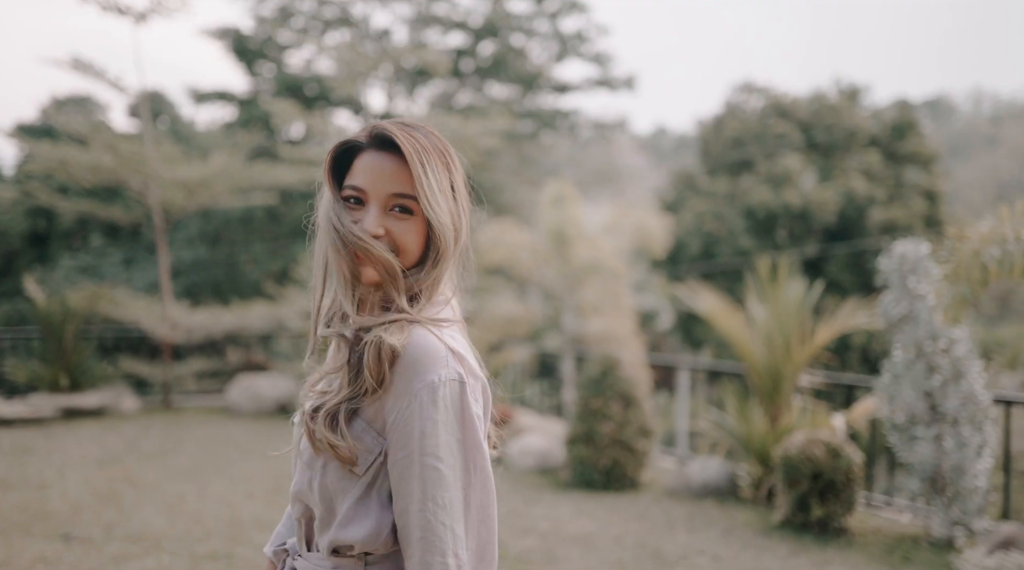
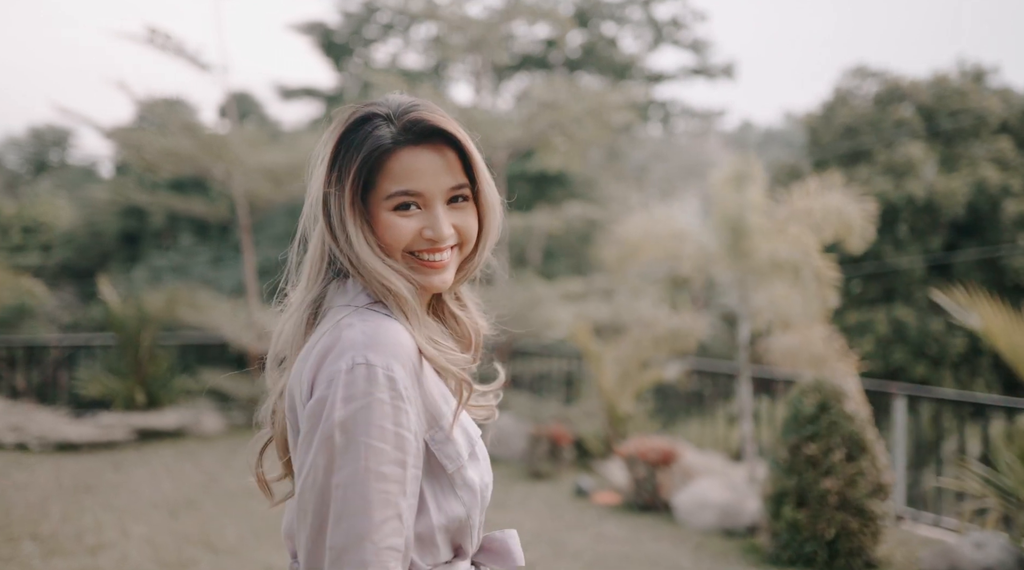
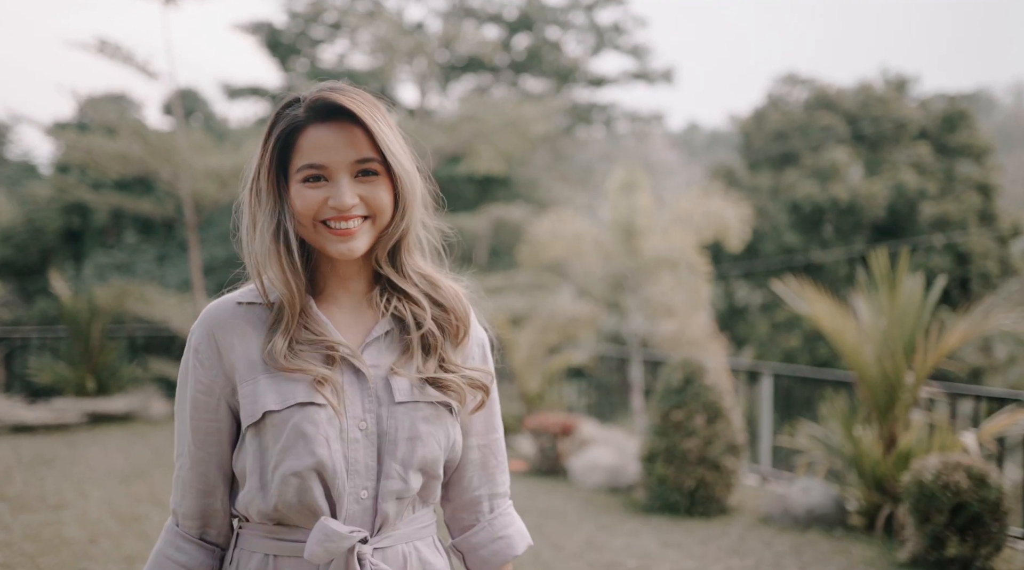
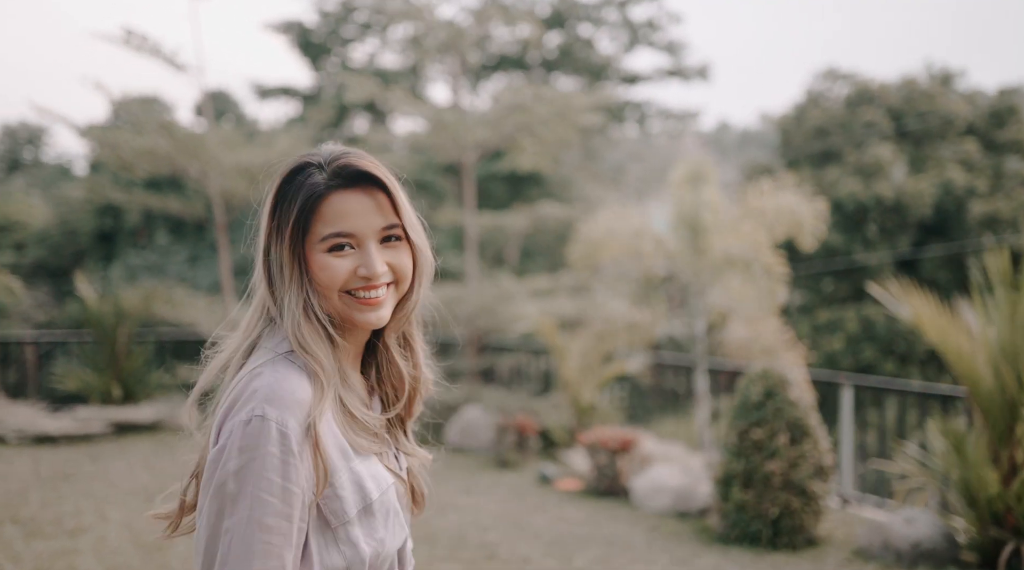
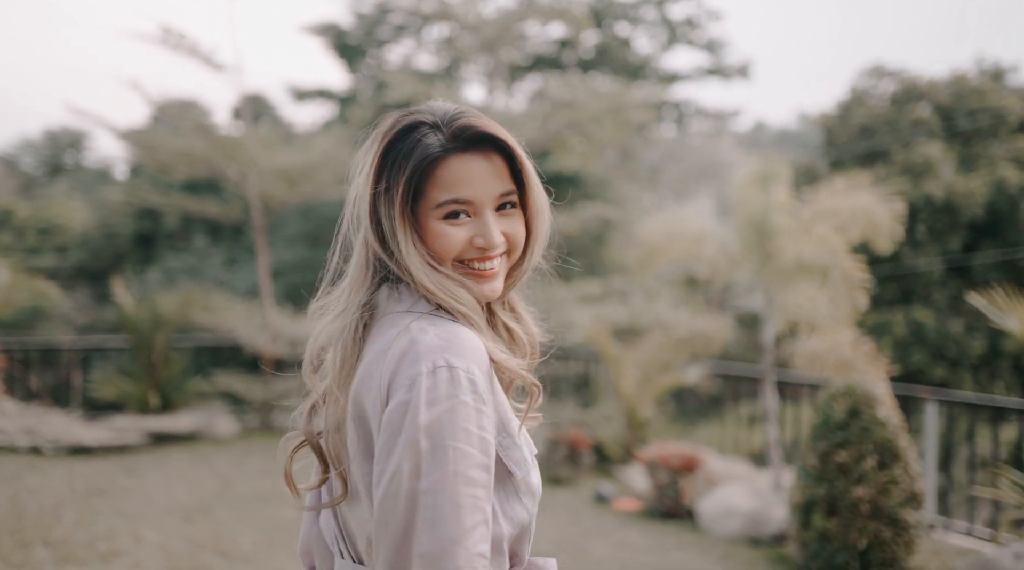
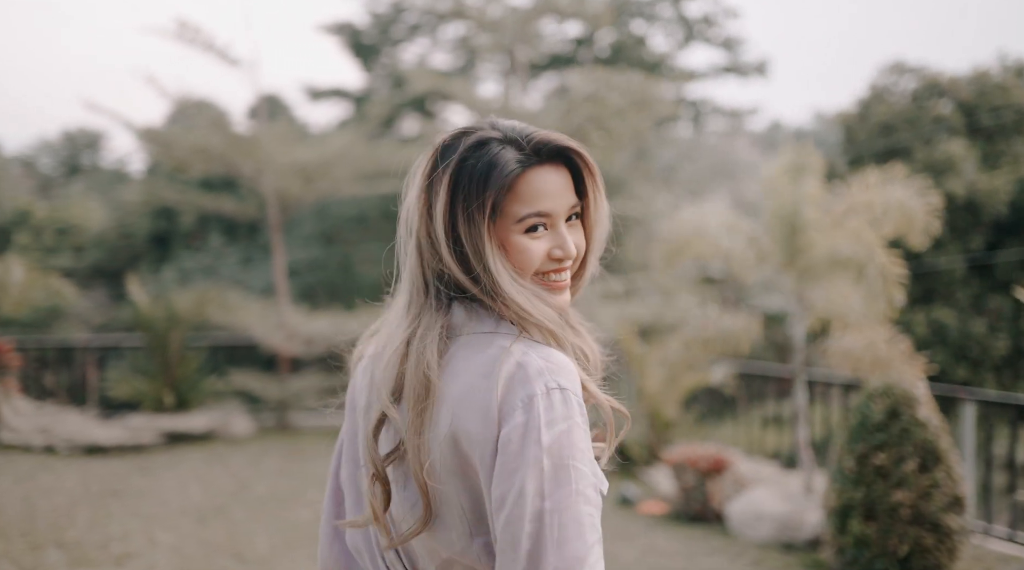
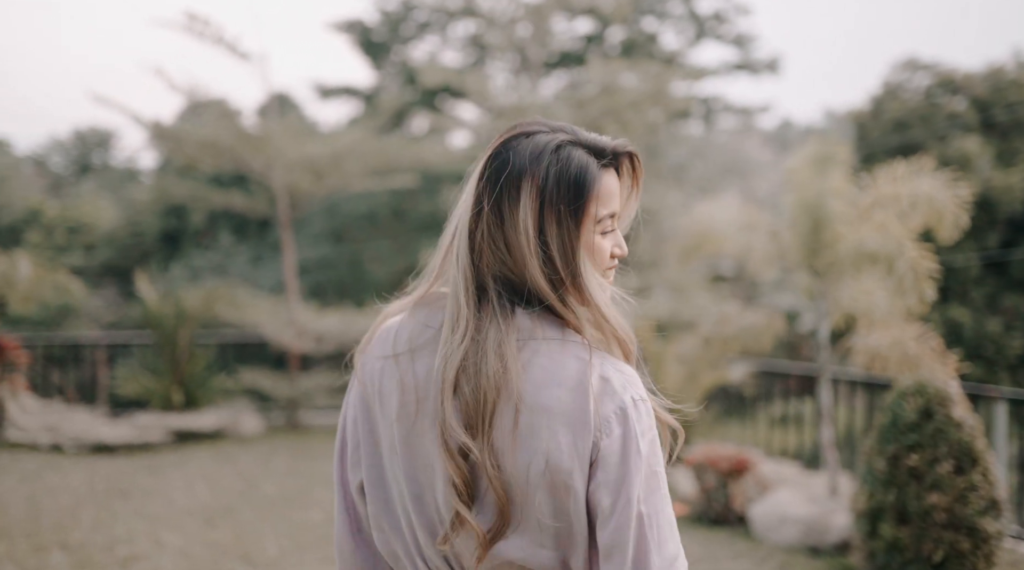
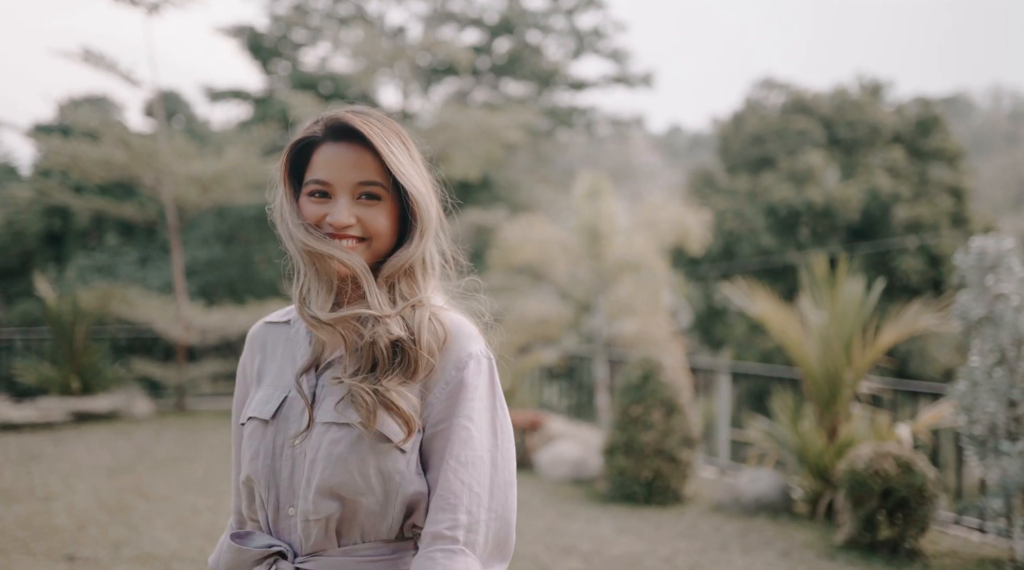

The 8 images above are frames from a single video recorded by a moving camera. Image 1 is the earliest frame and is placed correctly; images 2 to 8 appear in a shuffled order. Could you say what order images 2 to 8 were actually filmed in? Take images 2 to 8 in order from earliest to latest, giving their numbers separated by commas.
8, 3, 4, 2, 5, 6, 7
